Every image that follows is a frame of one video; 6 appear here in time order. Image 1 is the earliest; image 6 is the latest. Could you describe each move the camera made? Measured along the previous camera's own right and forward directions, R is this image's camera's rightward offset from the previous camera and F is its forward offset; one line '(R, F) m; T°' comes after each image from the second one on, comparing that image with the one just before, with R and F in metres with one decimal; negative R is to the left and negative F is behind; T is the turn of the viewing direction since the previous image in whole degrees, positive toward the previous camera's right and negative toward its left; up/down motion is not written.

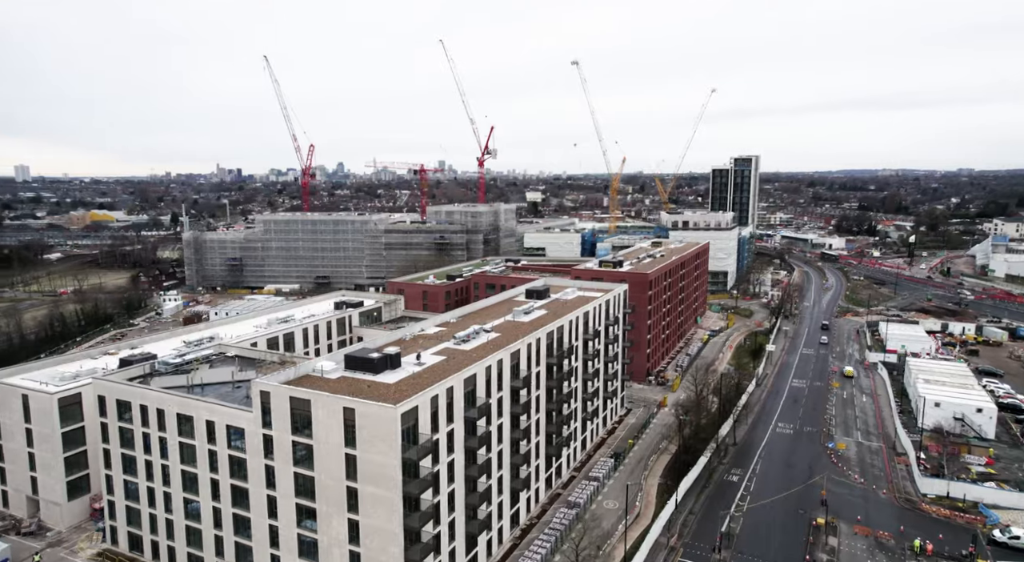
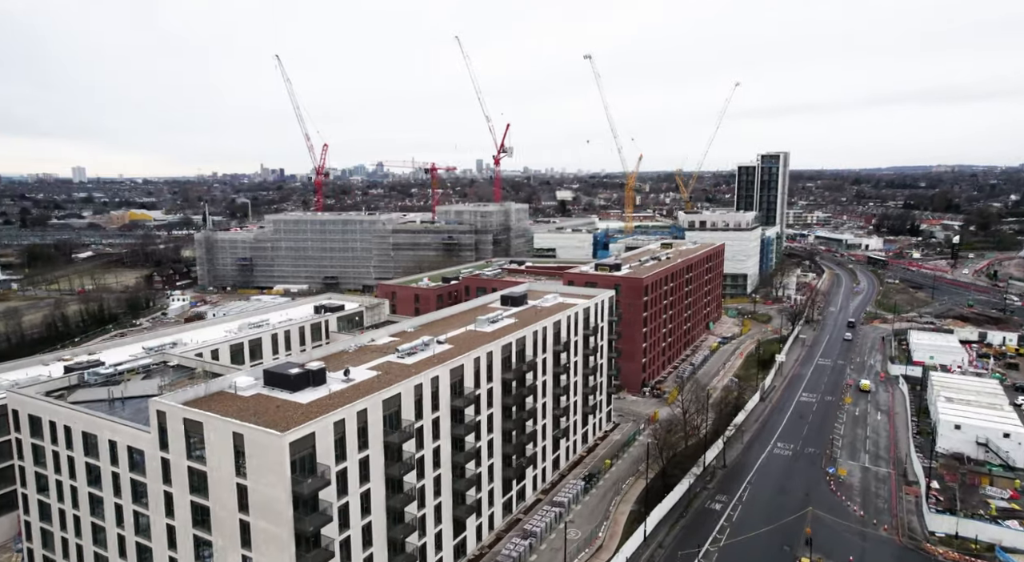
(+6.9, +5.1) m; -4°
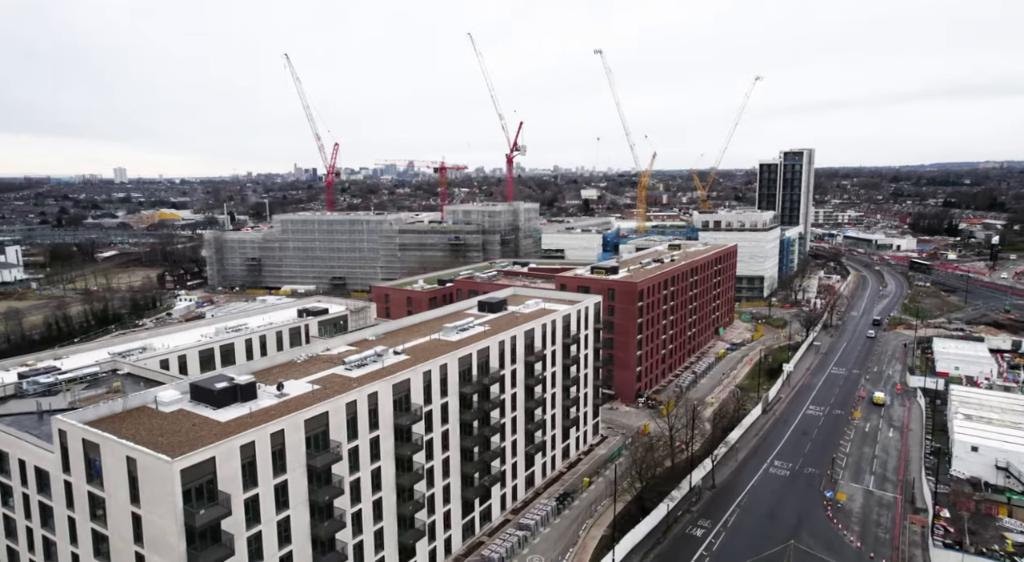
(+5.4, +4.0) m; -3°
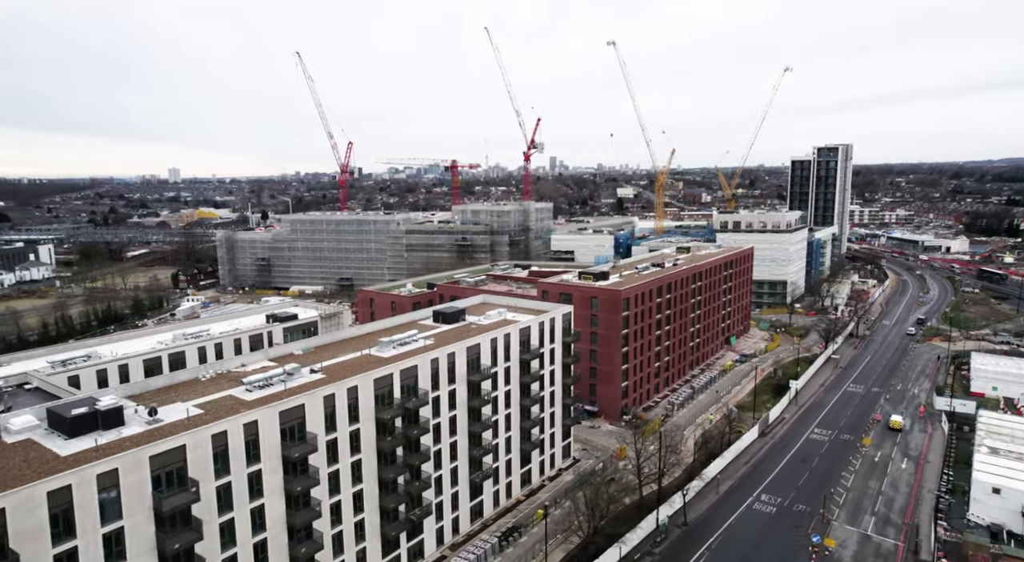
(+7.9, +6.3) m; -4°
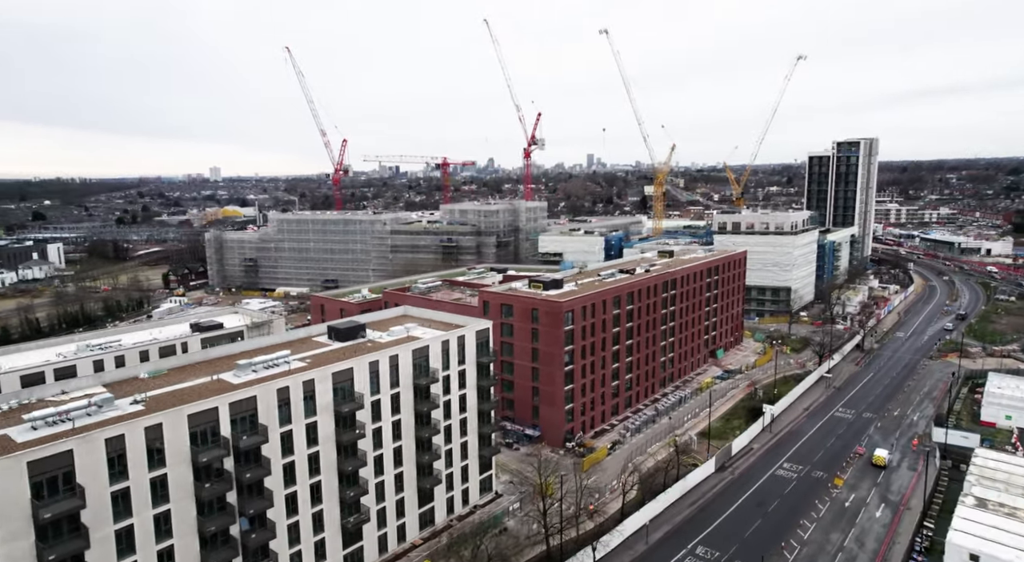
(+10.7, +8.1) m; -4°
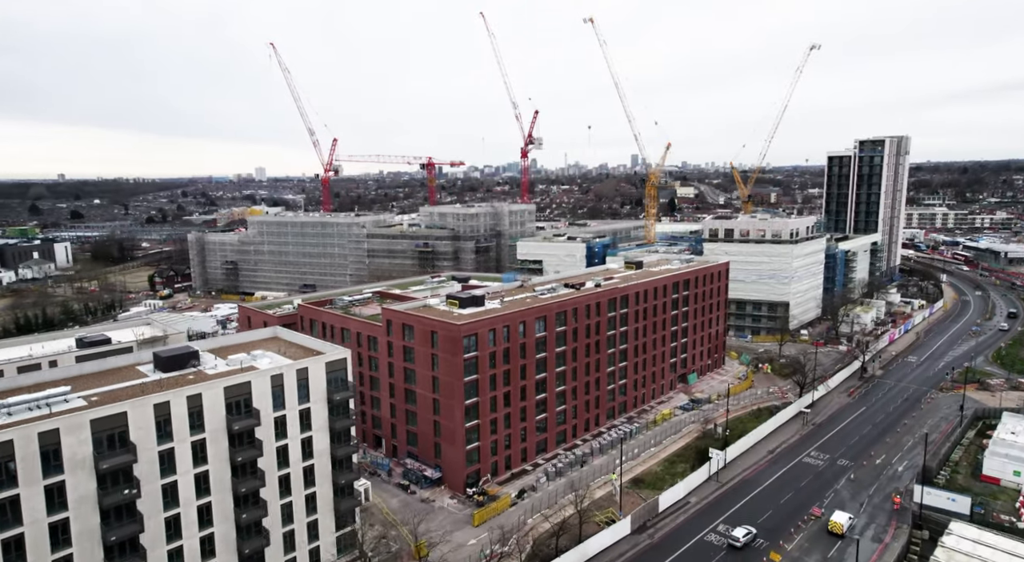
(+12.6, +9.9) m; -4°
